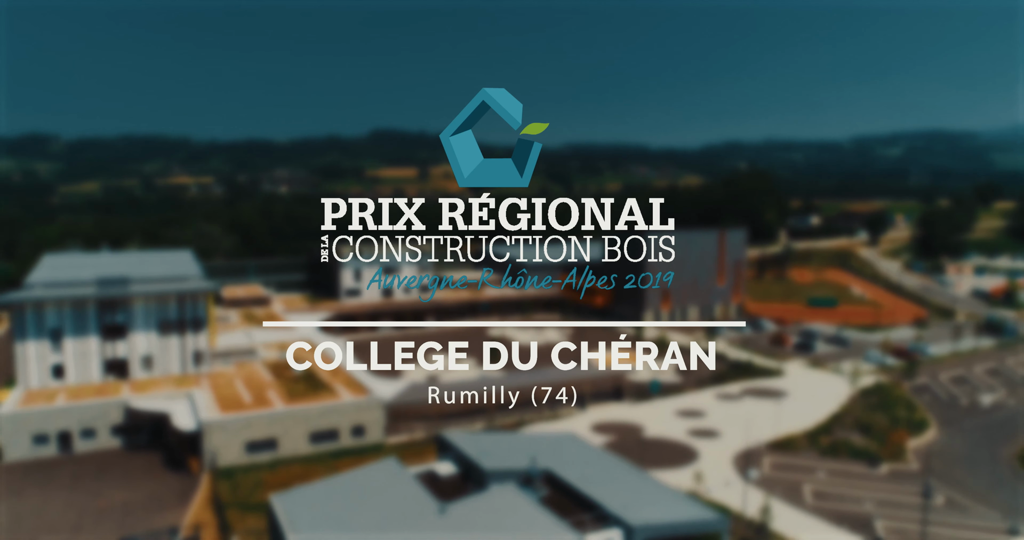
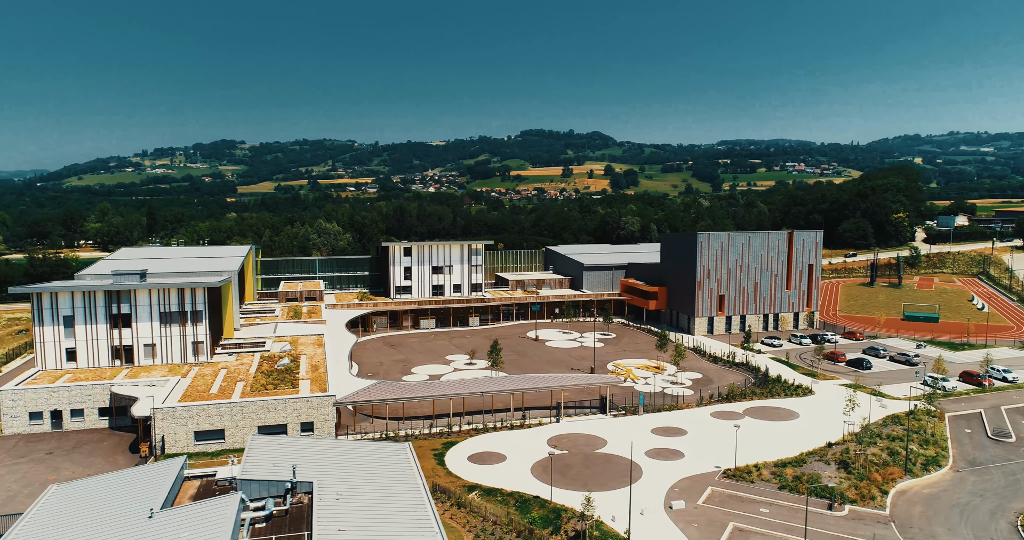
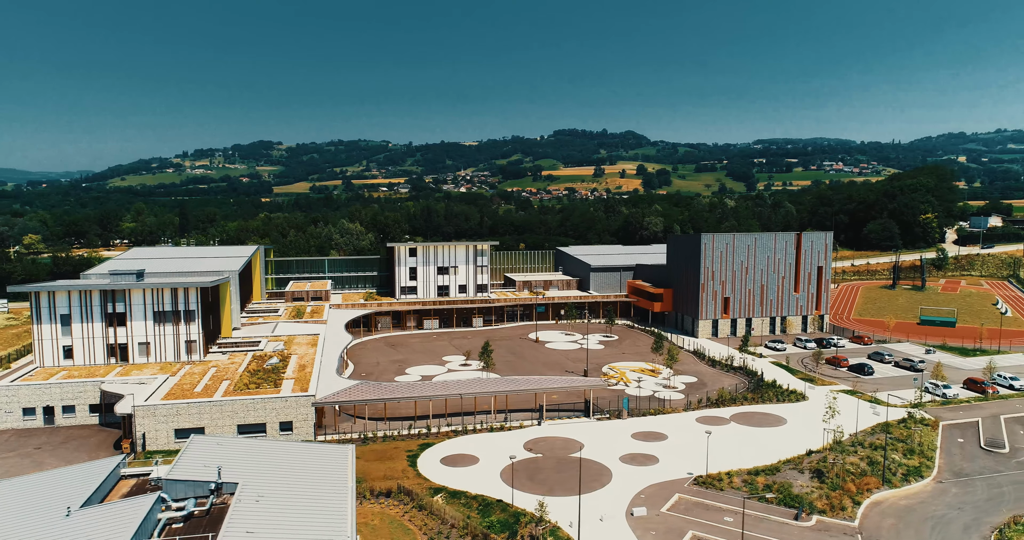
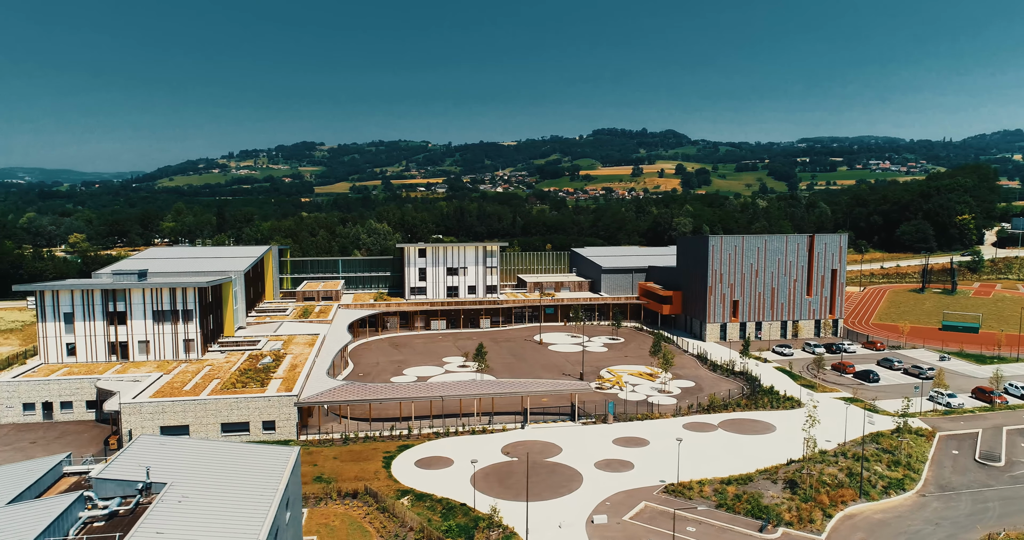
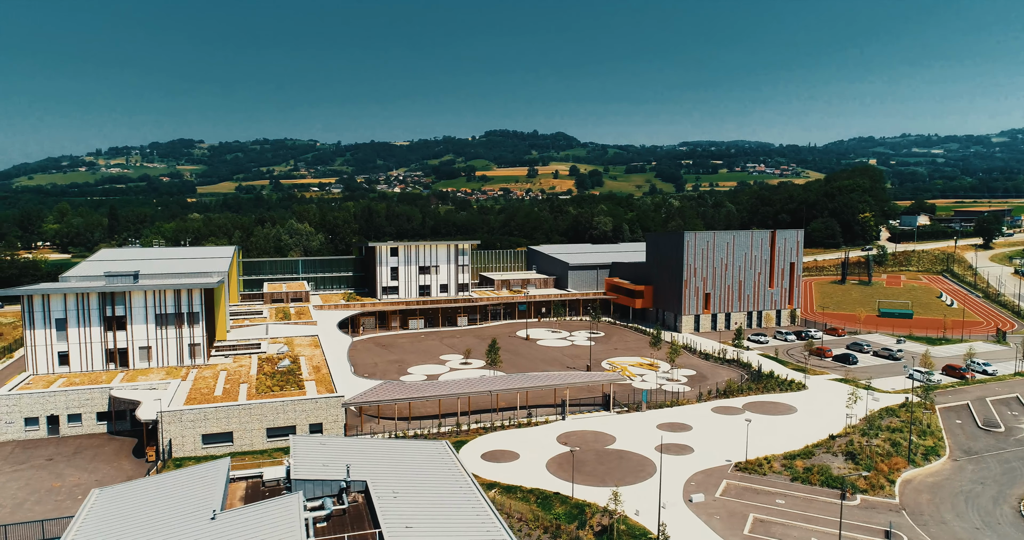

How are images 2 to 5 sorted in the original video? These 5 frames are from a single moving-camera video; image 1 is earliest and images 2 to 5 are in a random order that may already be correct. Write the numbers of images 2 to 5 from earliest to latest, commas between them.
5, 2, 3, 4
